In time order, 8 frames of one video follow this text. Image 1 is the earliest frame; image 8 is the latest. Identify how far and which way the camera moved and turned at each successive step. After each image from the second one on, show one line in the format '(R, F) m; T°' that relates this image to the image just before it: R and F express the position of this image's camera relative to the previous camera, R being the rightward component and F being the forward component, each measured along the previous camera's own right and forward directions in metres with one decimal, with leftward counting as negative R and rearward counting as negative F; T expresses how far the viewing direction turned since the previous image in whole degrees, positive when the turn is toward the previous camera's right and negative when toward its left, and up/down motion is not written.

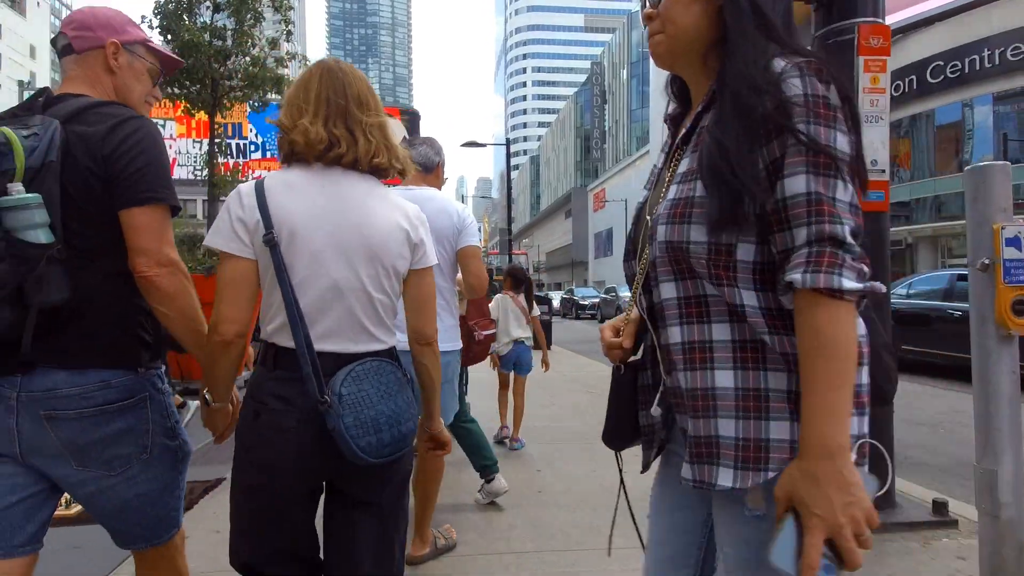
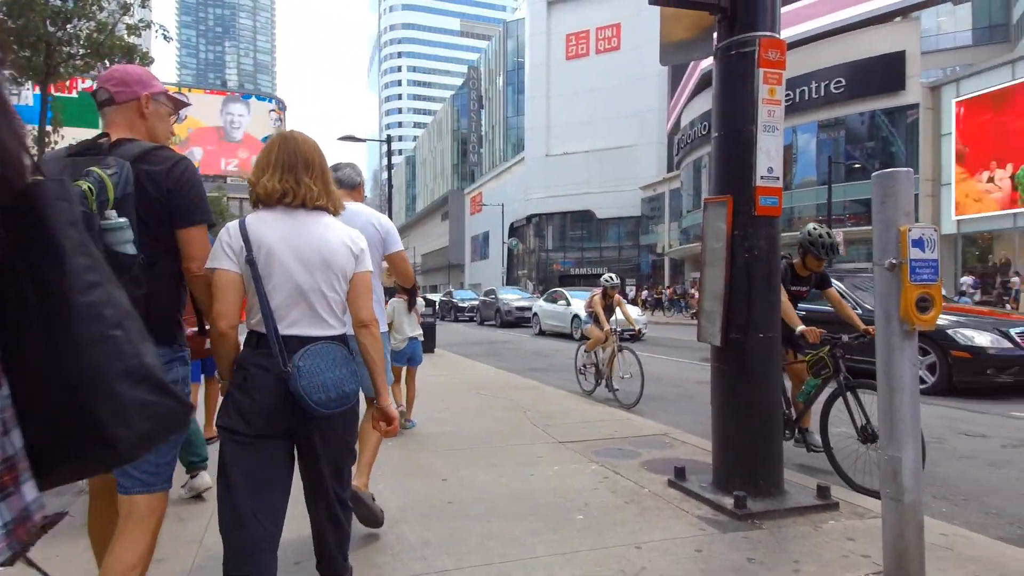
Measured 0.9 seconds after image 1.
(-0.2, +0.2) m; +13°
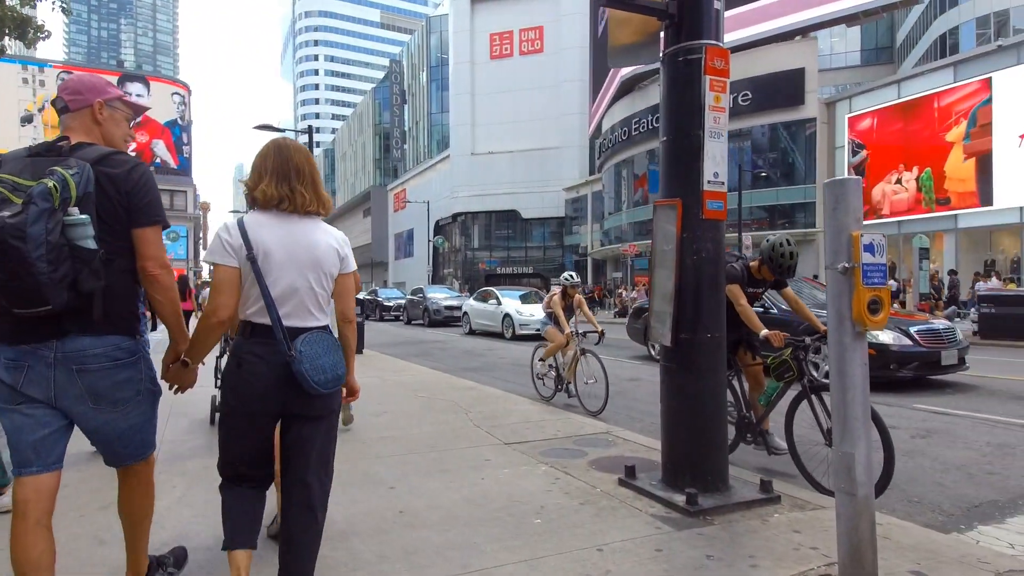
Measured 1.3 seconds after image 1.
(-0.2, +0.1) m; +8°
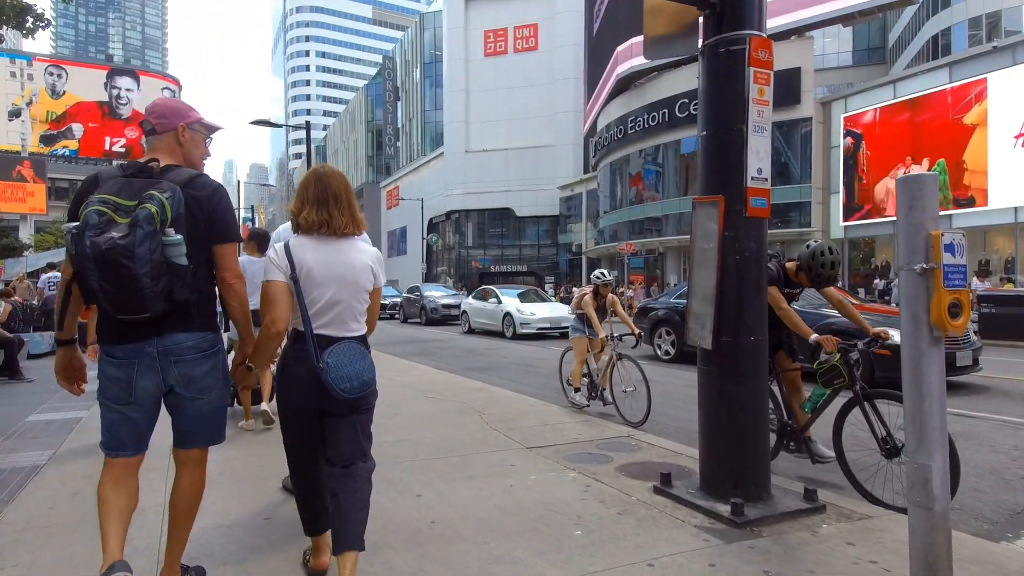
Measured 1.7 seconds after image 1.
(-0.3, +0.2) m; +1°
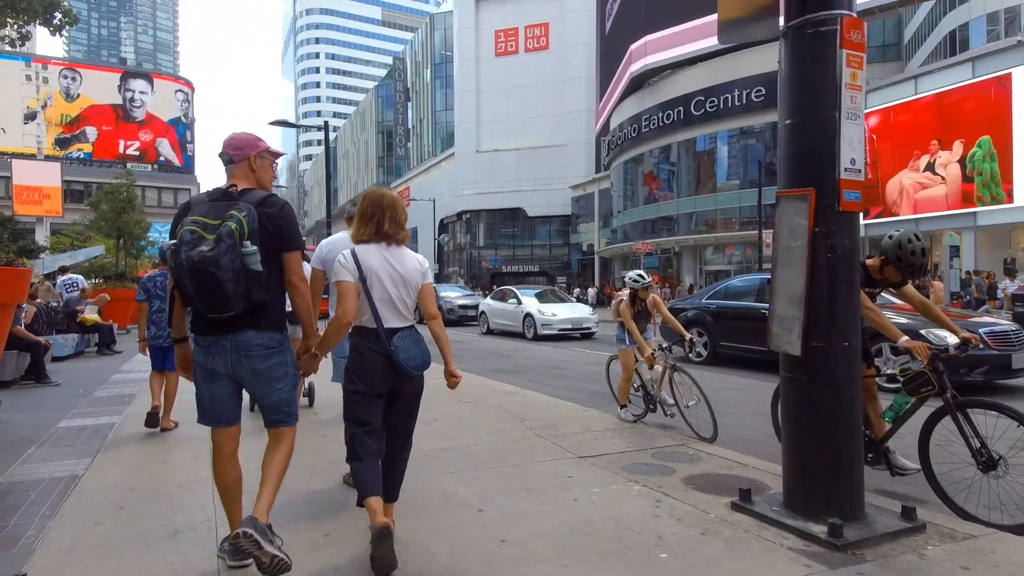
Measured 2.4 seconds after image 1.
(-0.4, +0.3) m; -1°
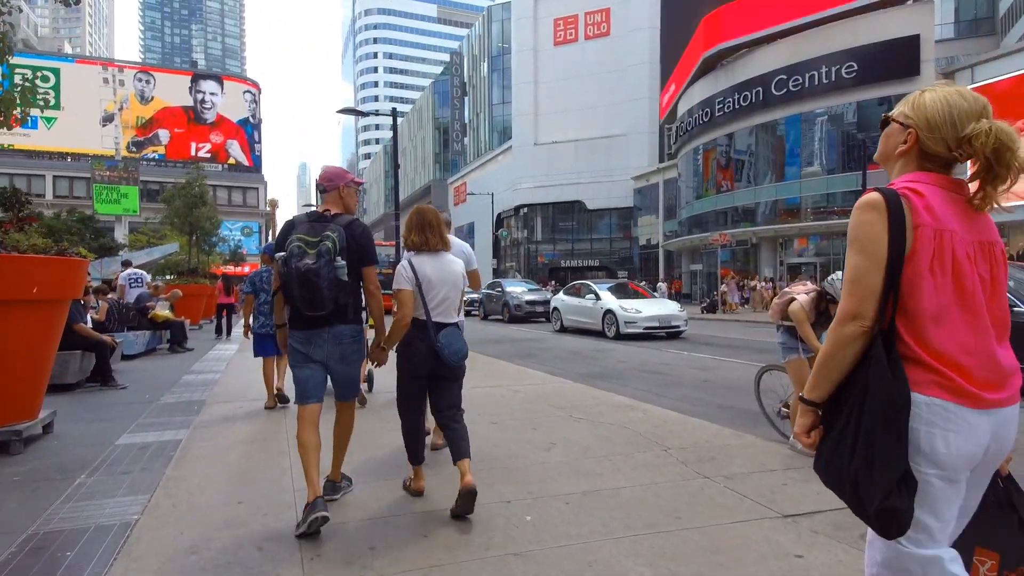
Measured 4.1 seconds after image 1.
(-0.8, +1.3) m; -5°
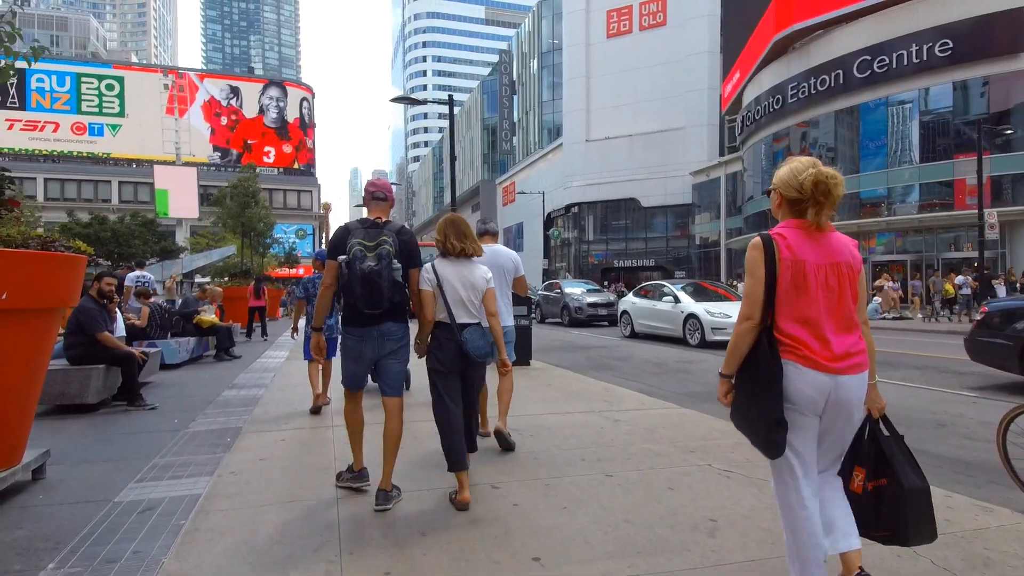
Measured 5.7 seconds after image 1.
(-0.6, +1.6) m; -5°
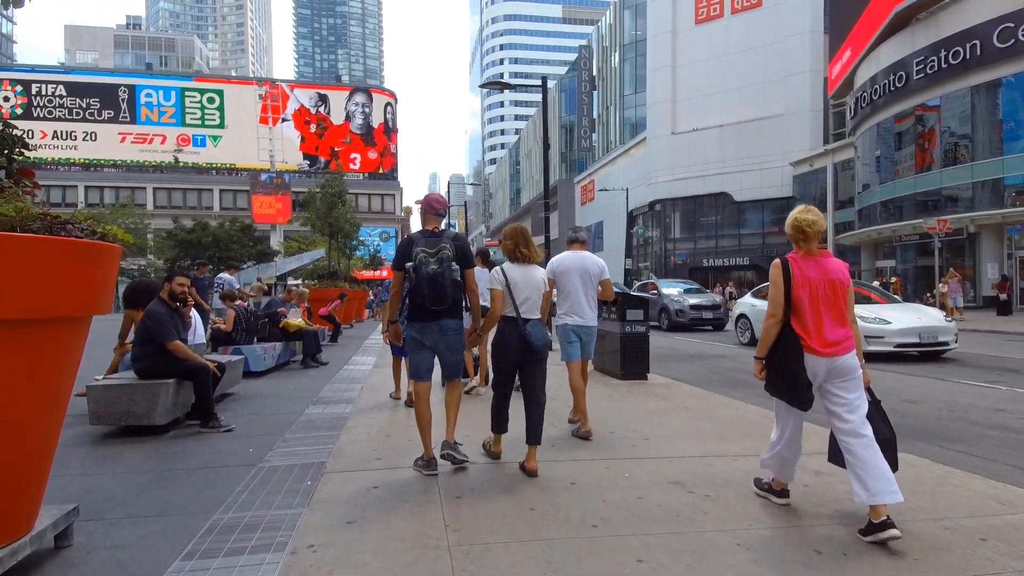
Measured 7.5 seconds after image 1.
(-0.7, +1.5) m; -8°
